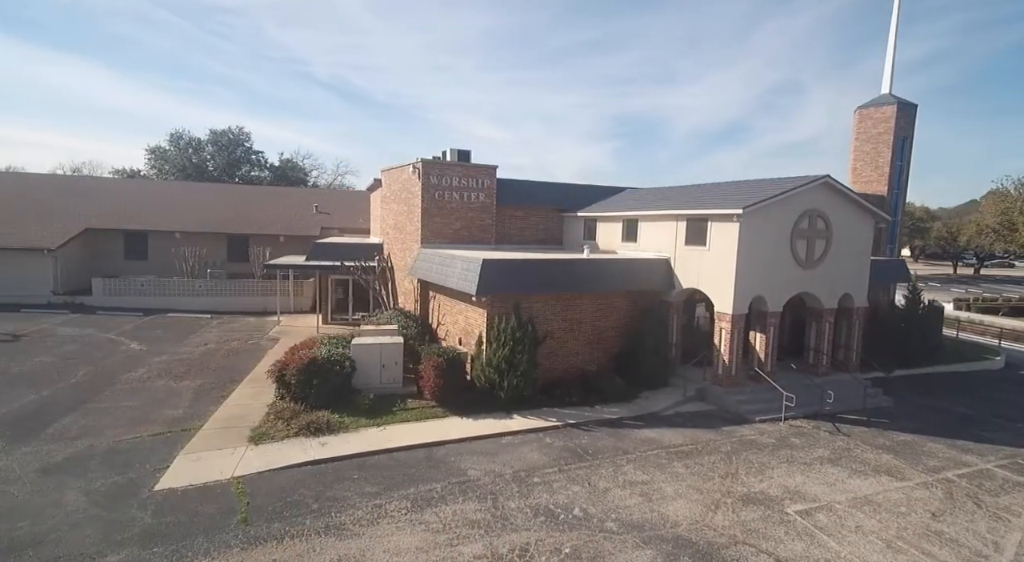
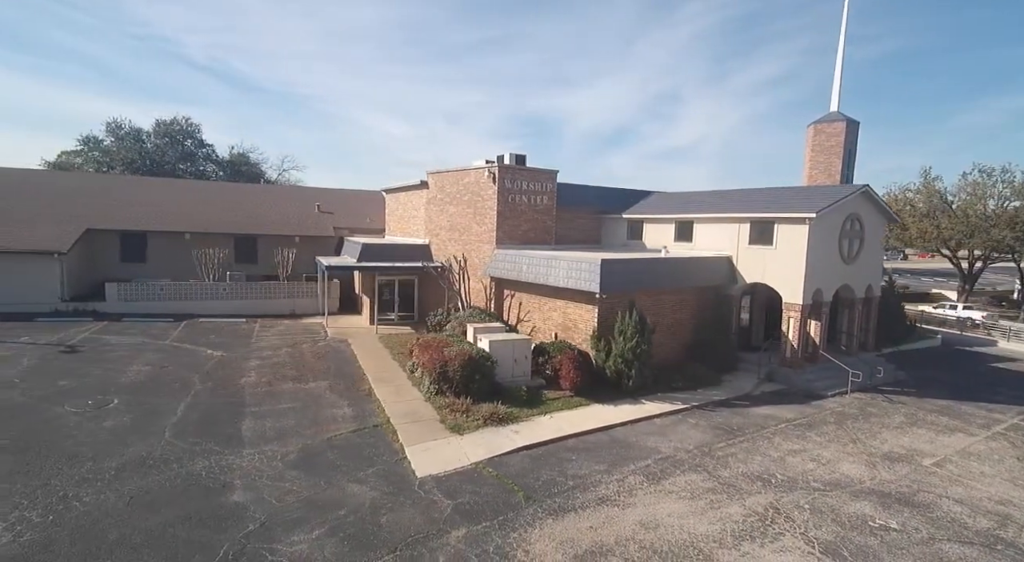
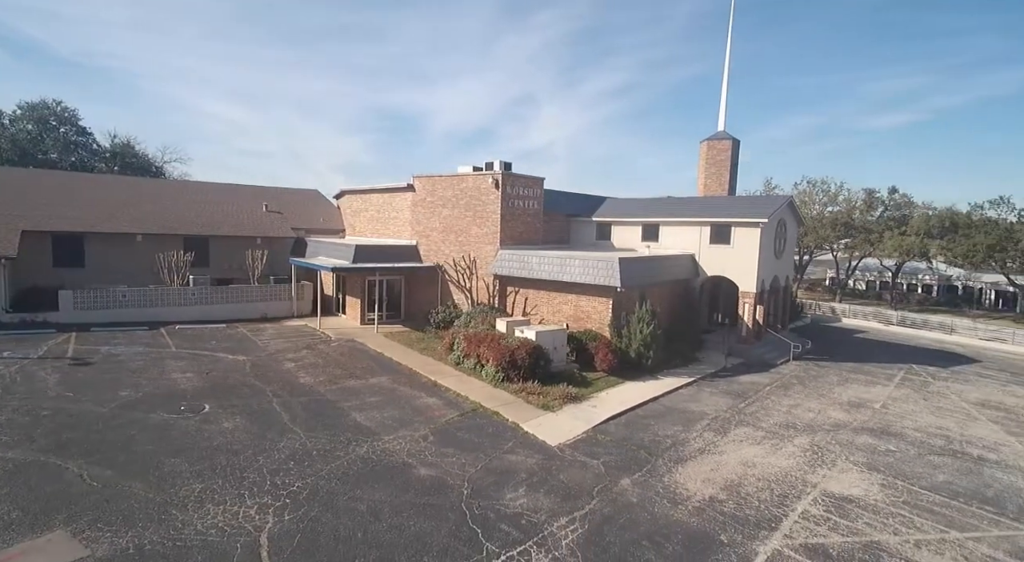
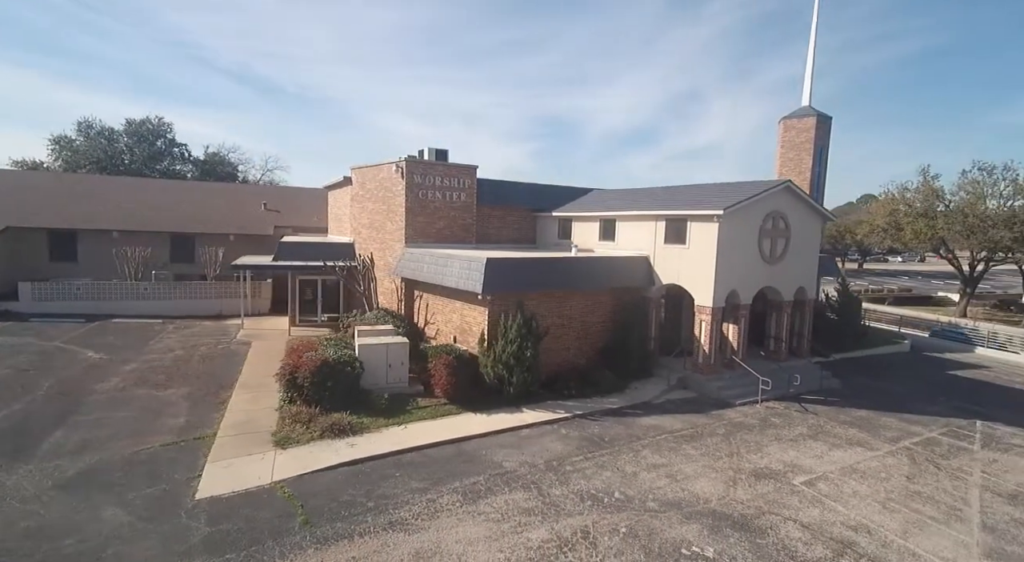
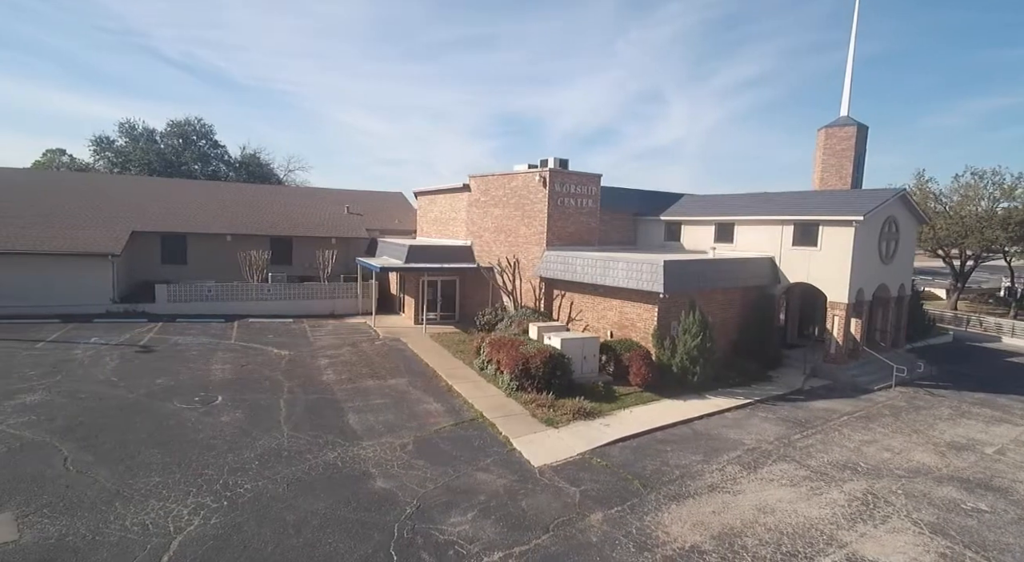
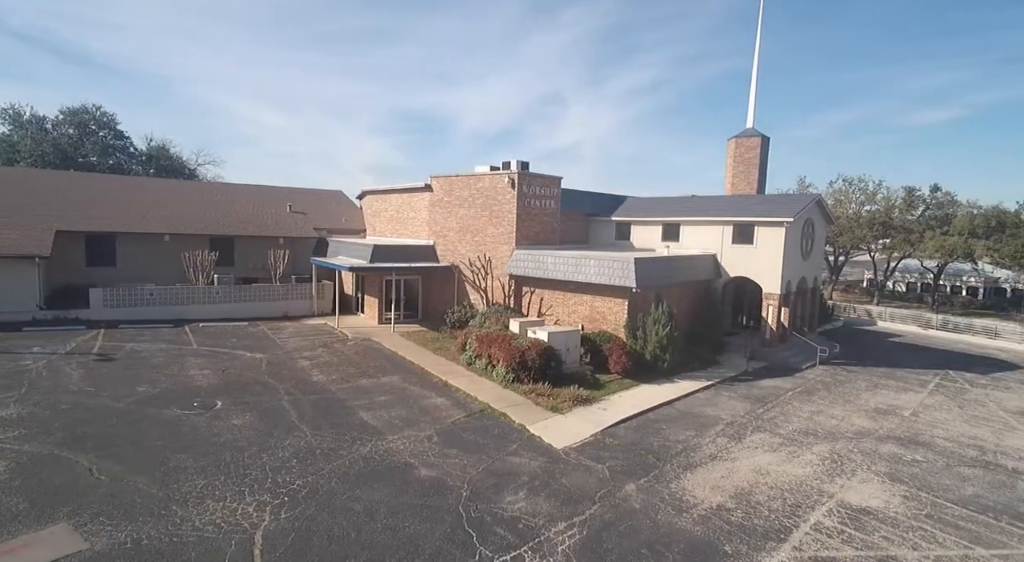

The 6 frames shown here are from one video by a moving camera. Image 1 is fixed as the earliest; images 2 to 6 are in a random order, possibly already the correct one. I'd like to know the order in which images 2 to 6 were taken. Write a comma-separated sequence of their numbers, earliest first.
4, 2, 5, 6, 3
